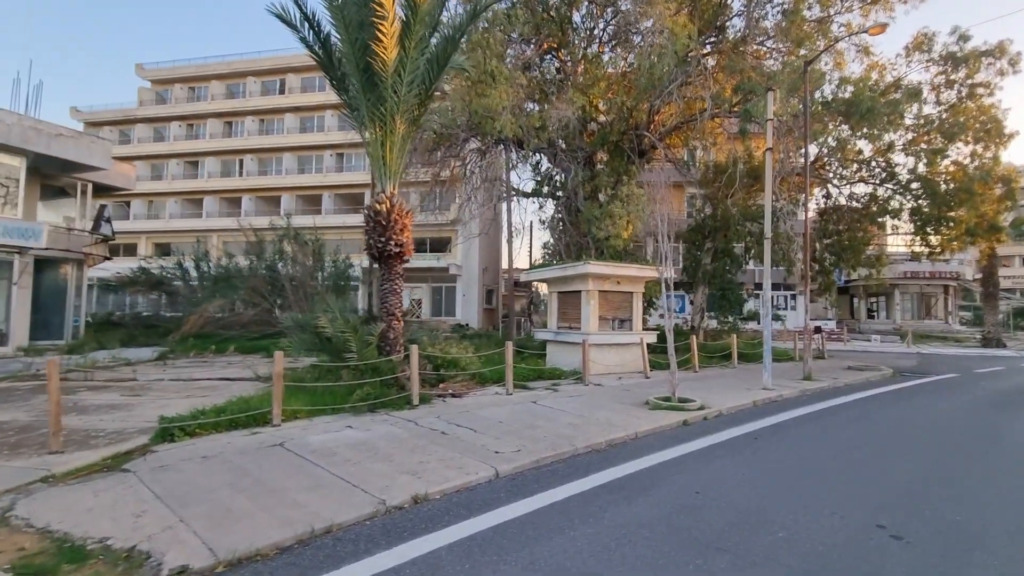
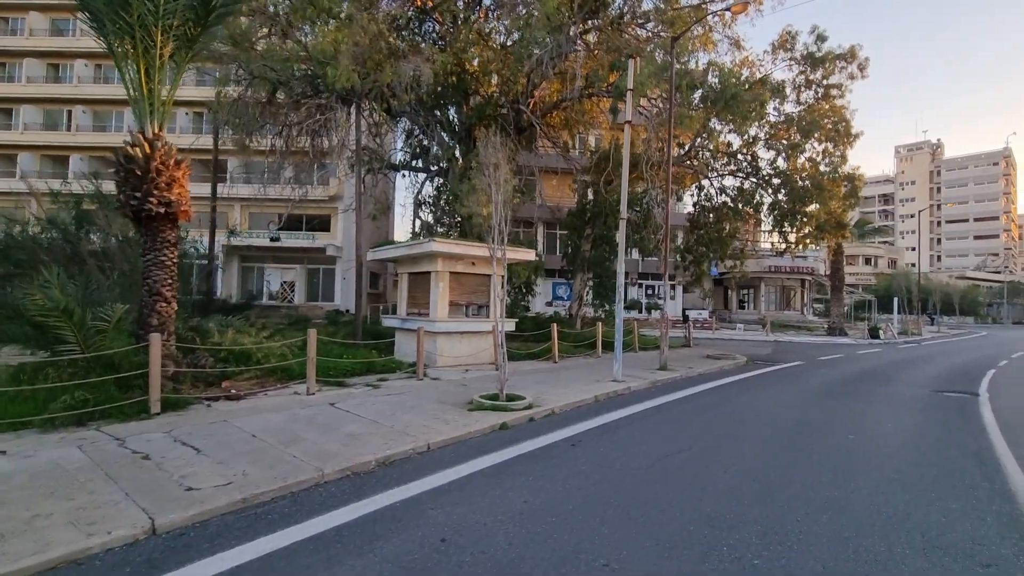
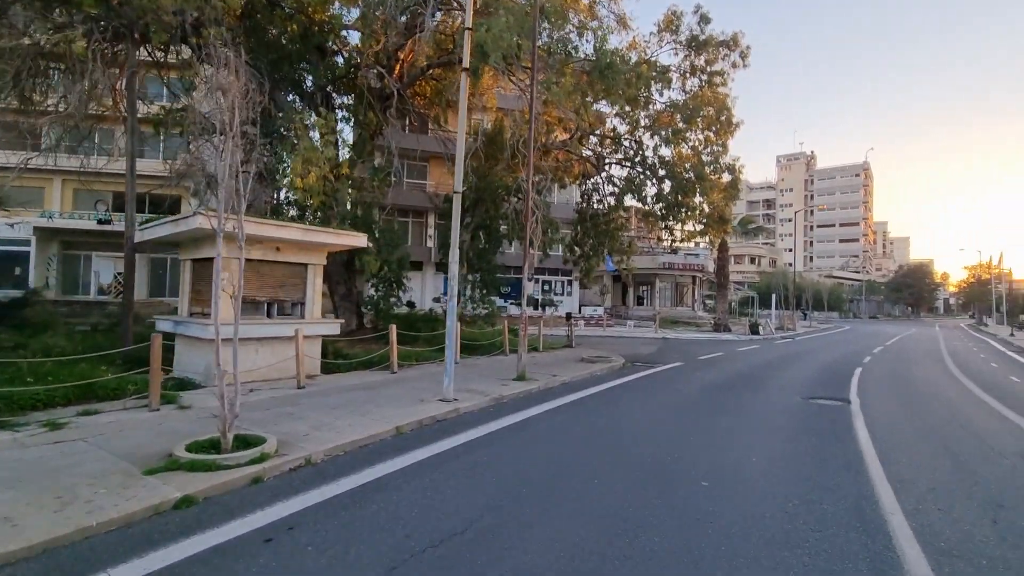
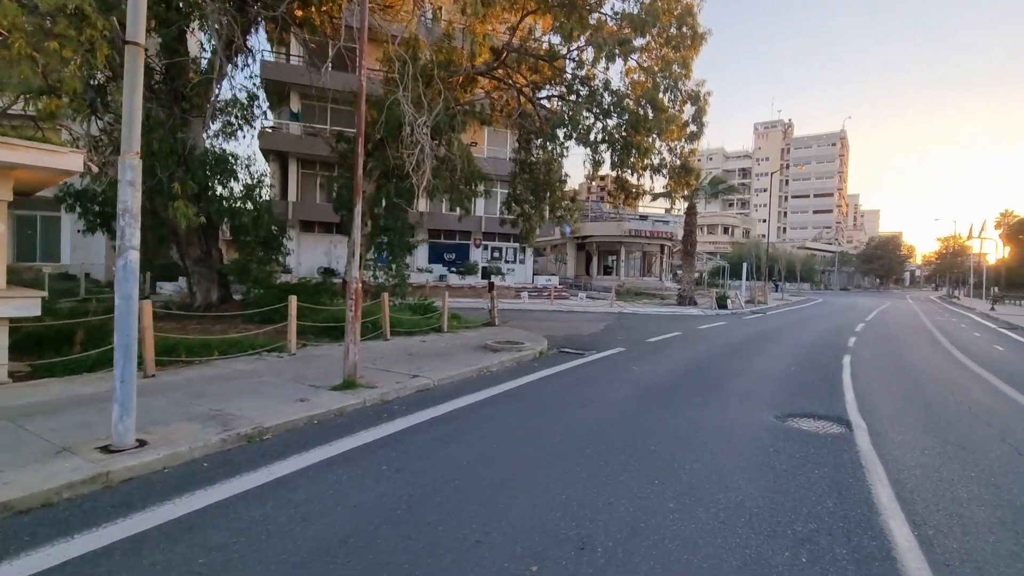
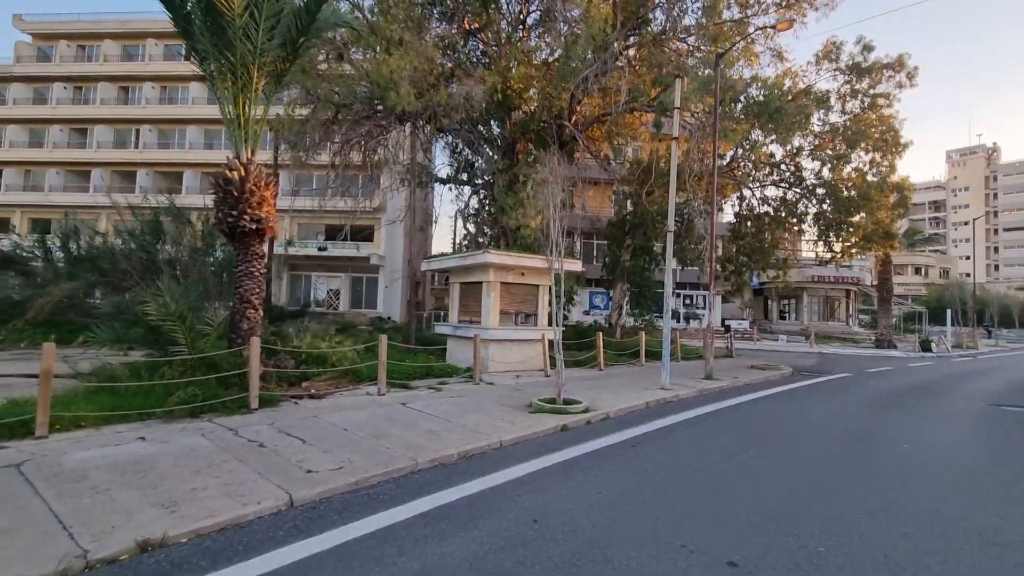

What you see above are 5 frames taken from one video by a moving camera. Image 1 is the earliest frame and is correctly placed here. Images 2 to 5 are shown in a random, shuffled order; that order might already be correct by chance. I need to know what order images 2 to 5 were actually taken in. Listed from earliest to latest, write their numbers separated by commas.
5, 2, 3, 4
